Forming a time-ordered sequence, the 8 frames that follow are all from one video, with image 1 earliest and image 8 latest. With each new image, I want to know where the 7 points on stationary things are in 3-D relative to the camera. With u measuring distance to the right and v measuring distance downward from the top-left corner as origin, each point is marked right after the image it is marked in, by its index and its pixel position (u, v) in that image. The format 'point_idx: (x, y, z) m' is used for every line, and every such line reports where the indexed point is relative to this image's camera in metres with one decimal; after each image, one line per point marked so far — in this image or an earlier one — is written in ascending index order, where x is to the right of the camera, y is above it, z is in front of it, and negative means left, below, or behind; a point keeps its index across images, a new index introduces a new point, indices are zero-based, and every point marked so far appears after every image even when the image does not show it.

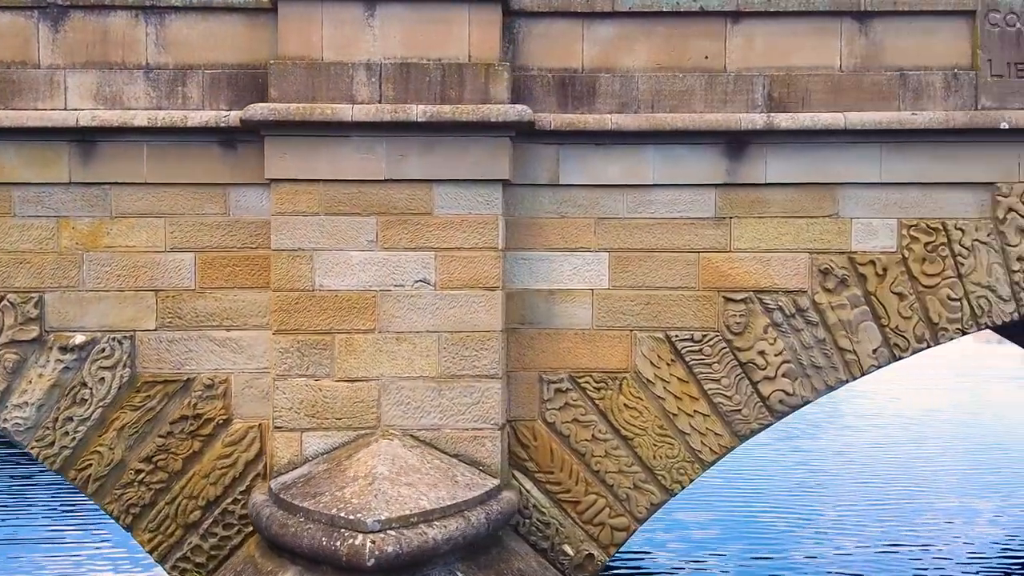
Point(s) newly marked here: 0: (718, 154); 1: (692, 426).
0: (+0.9, +0.6, +7.3) m
1: (+0.8, -0.6, +7.3) m
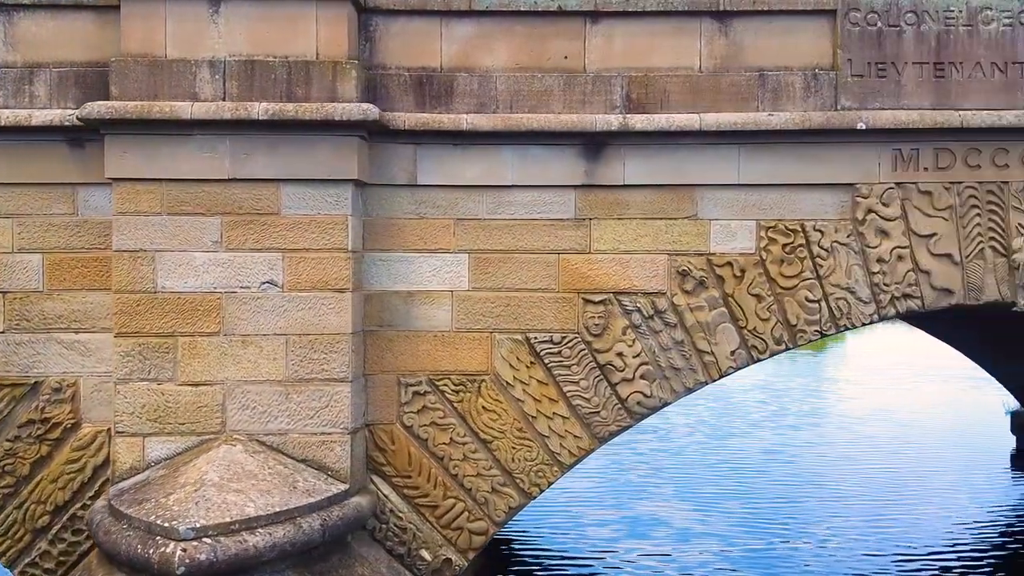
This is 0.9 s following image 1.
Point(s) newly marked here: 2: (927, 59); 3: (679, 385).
0: (+0.3, +0.6, +7.2) m
1: (+0.2, -0.6, +7.2) m
2: (+1.8, +1.0, +7.1) m
3: (+0.7, -0.4, +7.2) m
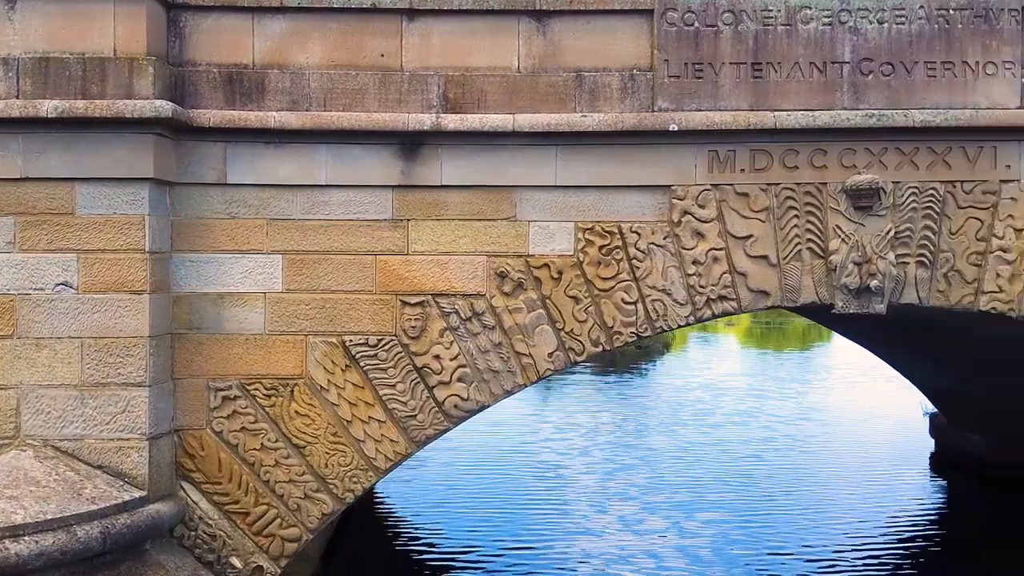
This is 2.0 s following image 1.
0: (-0.5, +0.6, +7.0) m
1: (-0.6, -0.6, +7.1) m
2: (+1.0, +1.0, +7.1) m
3: (-0.1, -0.4, +7.1) m
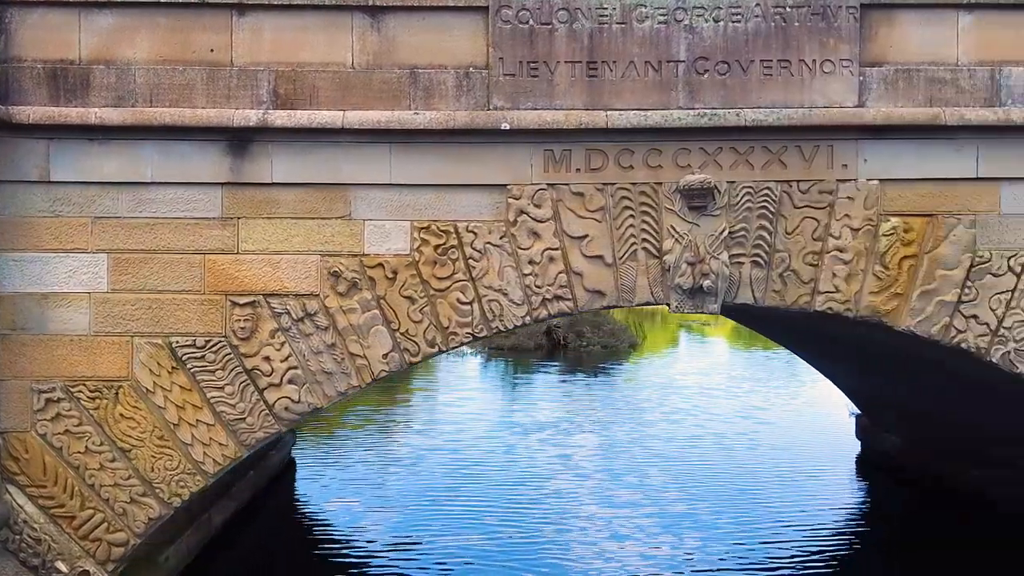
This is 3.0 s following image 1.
0: (-1.2, +0.6, +6.9) m
1: (-1.3, -0.6, +7.0) m
2: (+0.3, +1.0, +7.0) m
3: (-0.8, -0.4, +7.0) m
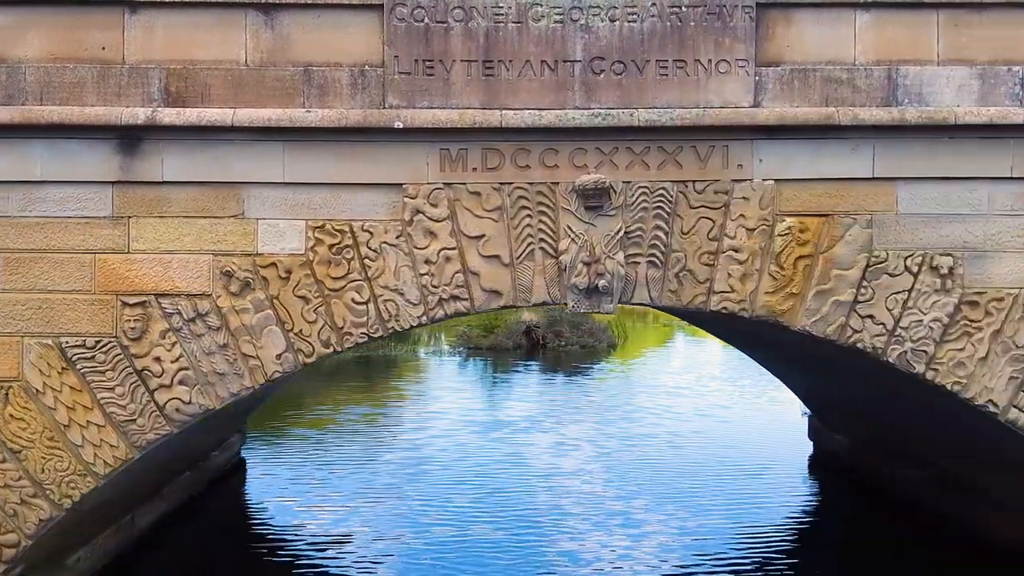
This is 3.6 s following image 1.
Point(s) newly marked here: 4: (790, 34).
0: (-1.7, +0.6, +6.9) m
1: (-1.8, -0.6, +6.9) m
2: (-0.2, +1.0, +7.0) m
3: (-1.2, -0.4, +7.0) m
4: (+1.2, +1.1, +7.1) m
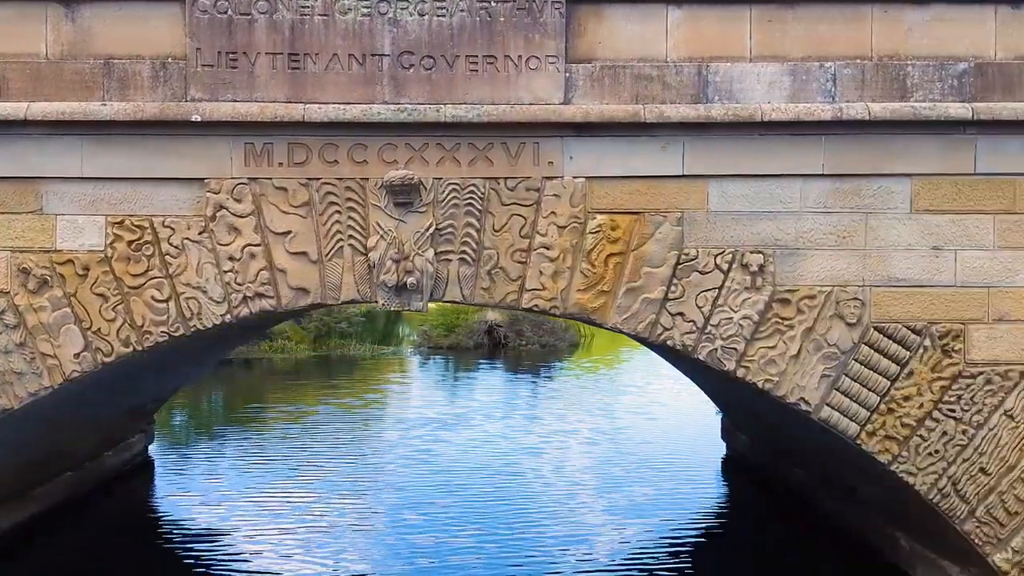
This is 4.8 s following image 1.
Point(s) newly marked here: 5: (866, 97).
0: (-2.5, +0.6, +6.7) m
1: (-2.6, -0.6, +6.8) m
2: (-1.0, +1.0, +6.9) m
3: (-2.0, -0.4, +6.8) m
4: (+0.4, +1.1, +7.0) m
5: (+1.5, +0.8, +7.0) m
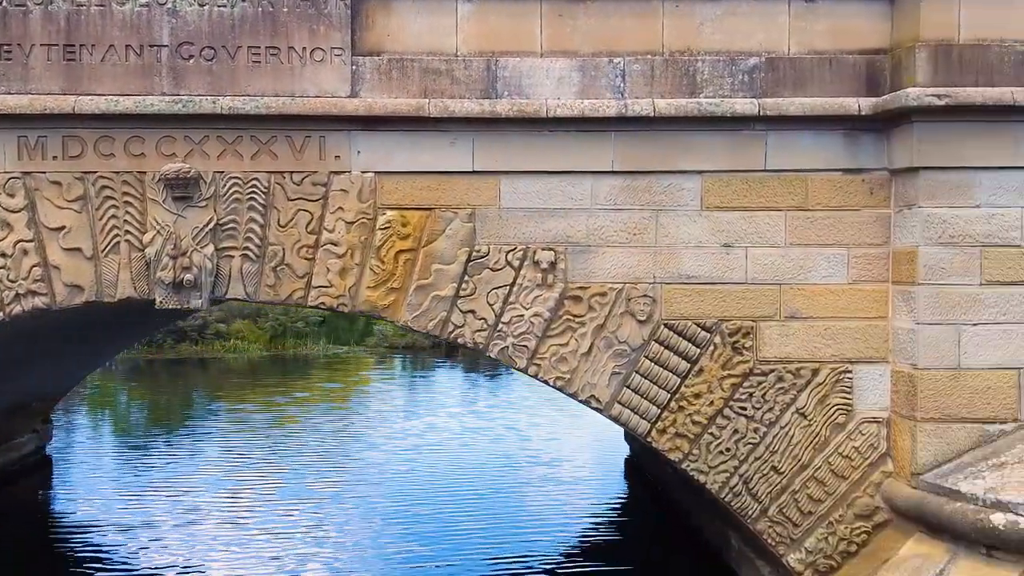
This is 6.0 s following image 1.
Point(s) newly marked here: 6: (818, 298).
0: (-3.3, +0.6, +6.5) m
1: (-3.4, -0.6, +6.6) m
2: (-1.8, +1.0, +6.7) m
3: (-2.9, -0.4, +6.7) m
4: (-0.5, +1.1, +6.9) m
5: (+0.6, +0.8, +6.9) m
6: (+1.3, 0.0, +7.0) m
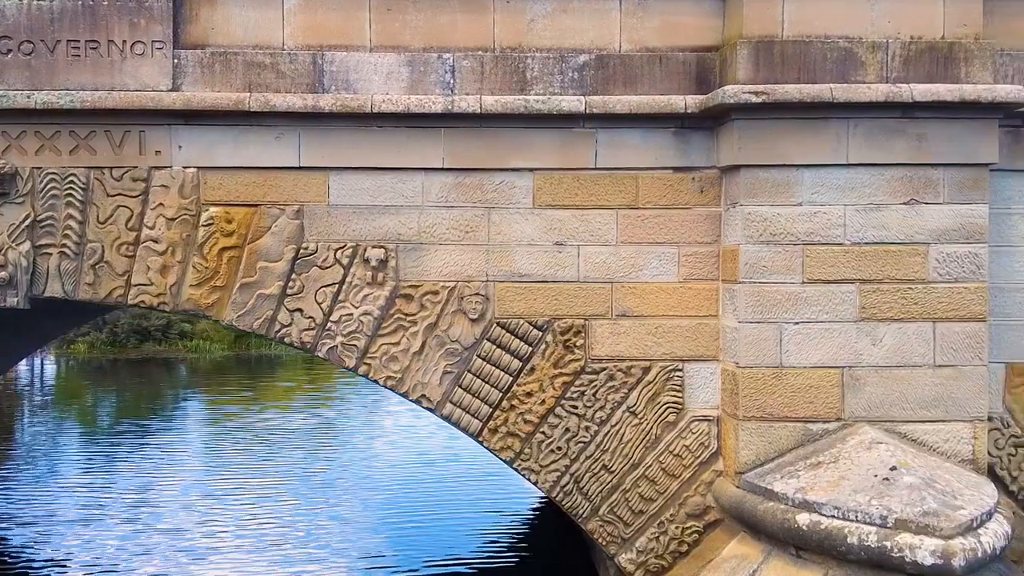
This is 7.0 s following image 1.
0: (-4.0, +0.6, +6.4) m
1: (-4.2, -0.6, +6.4) m
2: (-2.5, +1.0, +6.6) m
3: (-3.6, -0.4, +6.5) m
4: (-1.2, +1.1, +6.8) m
5: (-0.1, +0.8, +6.8) m
6: (+0.6, 0.0, +6.9) m
